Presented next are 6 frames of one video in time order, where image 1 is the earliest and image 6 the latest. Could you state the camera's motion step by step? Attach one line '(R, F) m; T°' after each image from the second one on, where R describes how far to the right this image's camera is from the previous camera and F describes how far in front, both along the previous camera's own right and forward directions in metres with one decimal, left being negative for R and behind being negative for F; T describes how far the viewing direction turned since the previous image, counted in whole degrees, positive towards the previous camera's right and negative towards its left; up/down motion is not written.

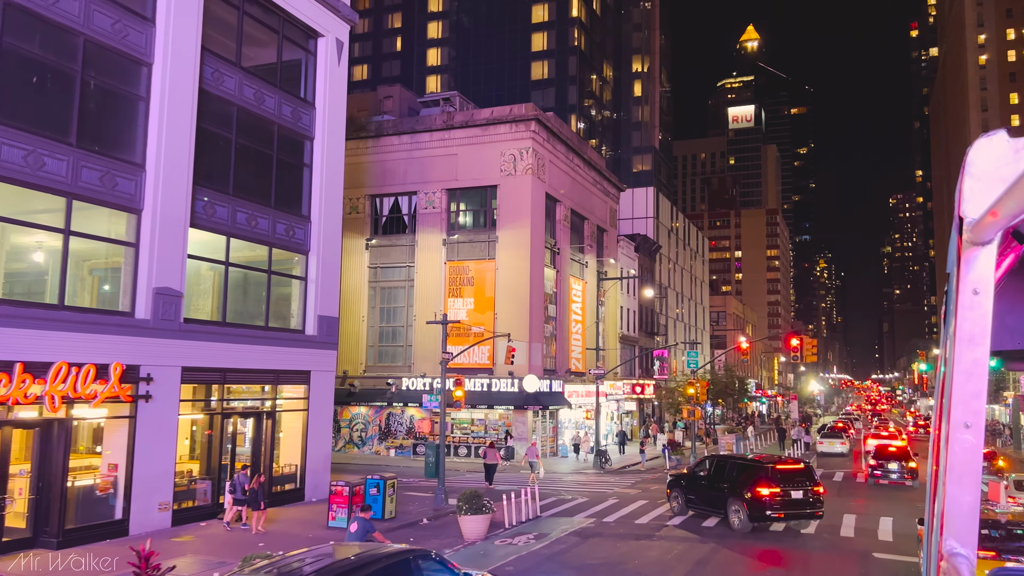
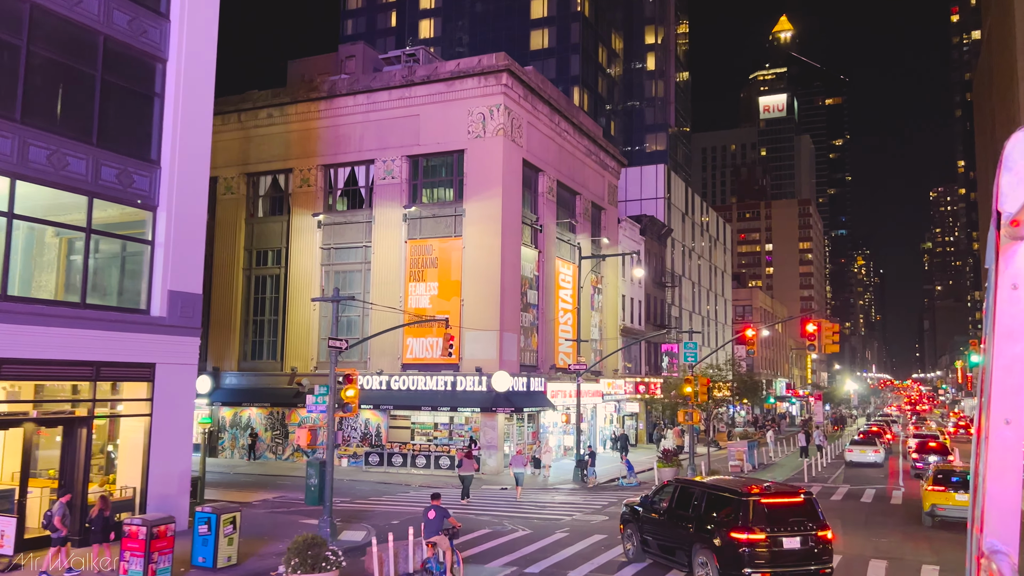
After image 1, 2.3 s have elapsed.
(+3.0, +7.1) m; -2°
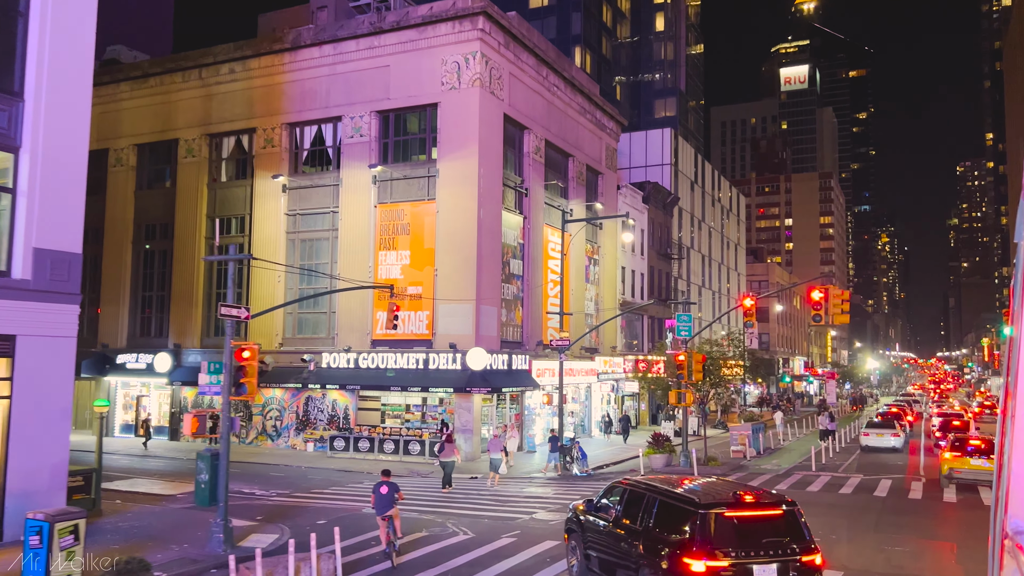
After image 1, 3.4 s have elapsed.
(+1.8, +3.8) m; -1°
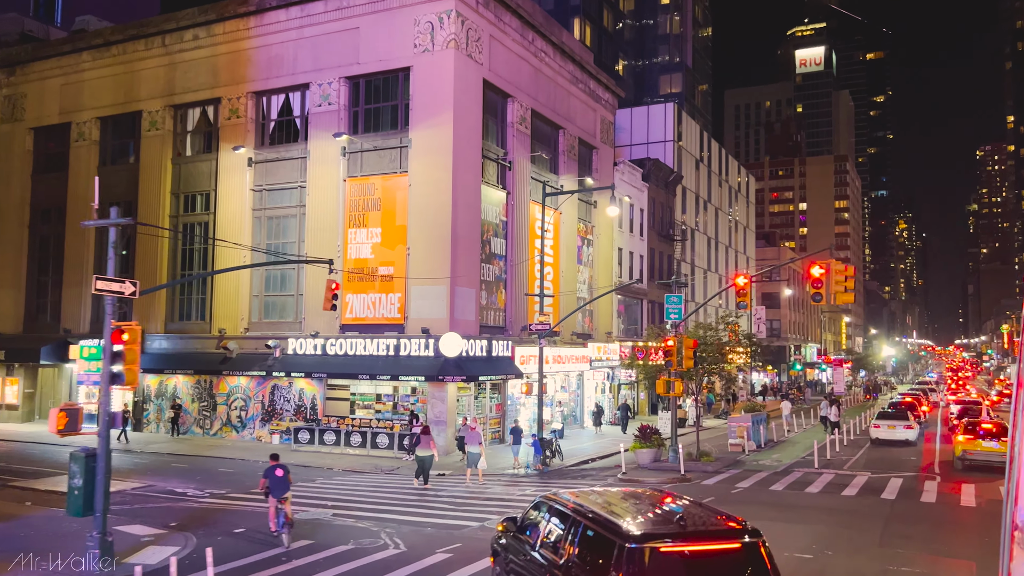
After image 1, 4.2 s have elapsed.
(+1.4, +2.9) m; -1°
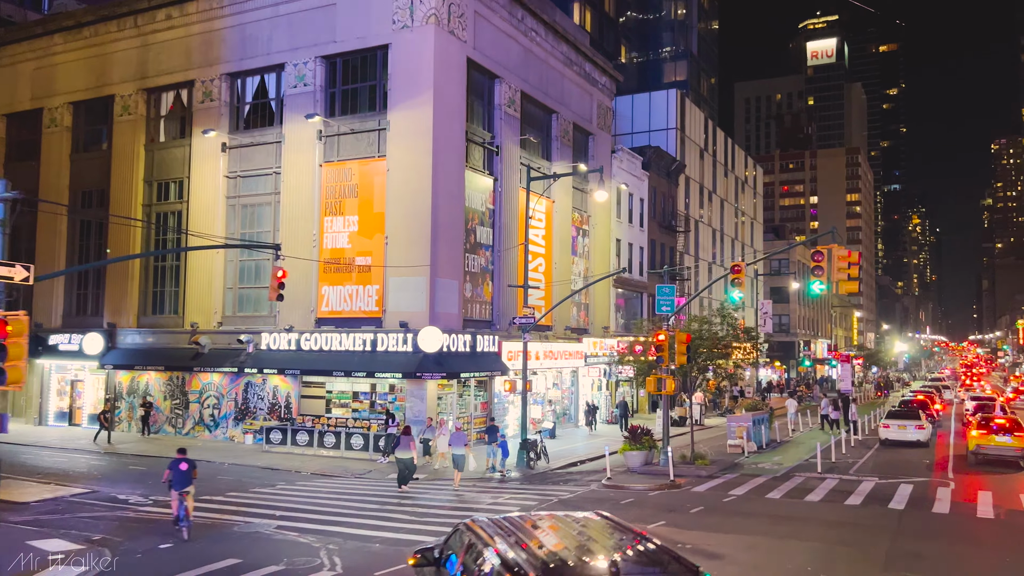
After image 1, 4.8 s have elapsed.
(+1.0, +2.0) m; -1°
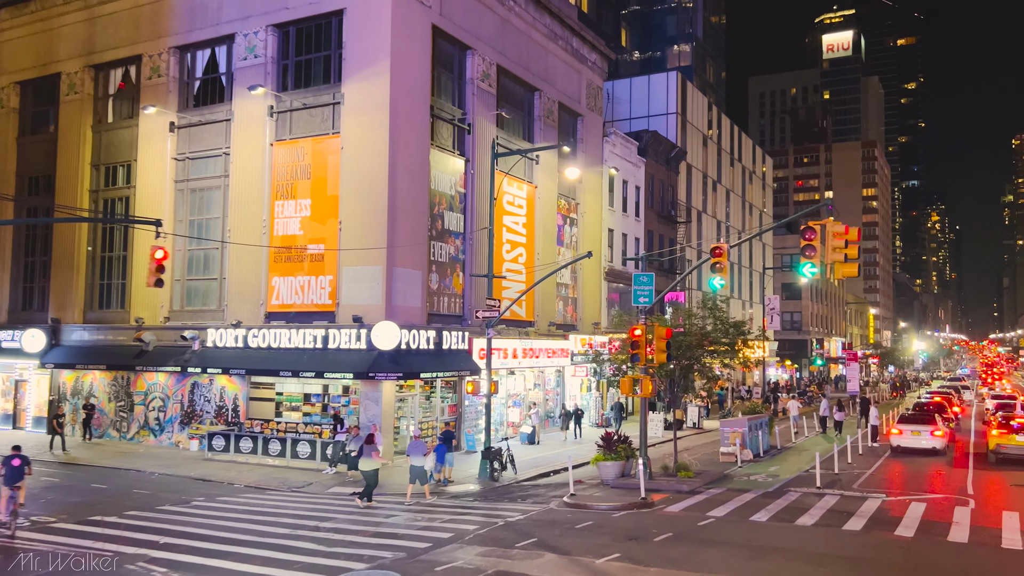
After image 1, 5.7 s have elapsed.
(+1.6, +3.2) m; -1°
